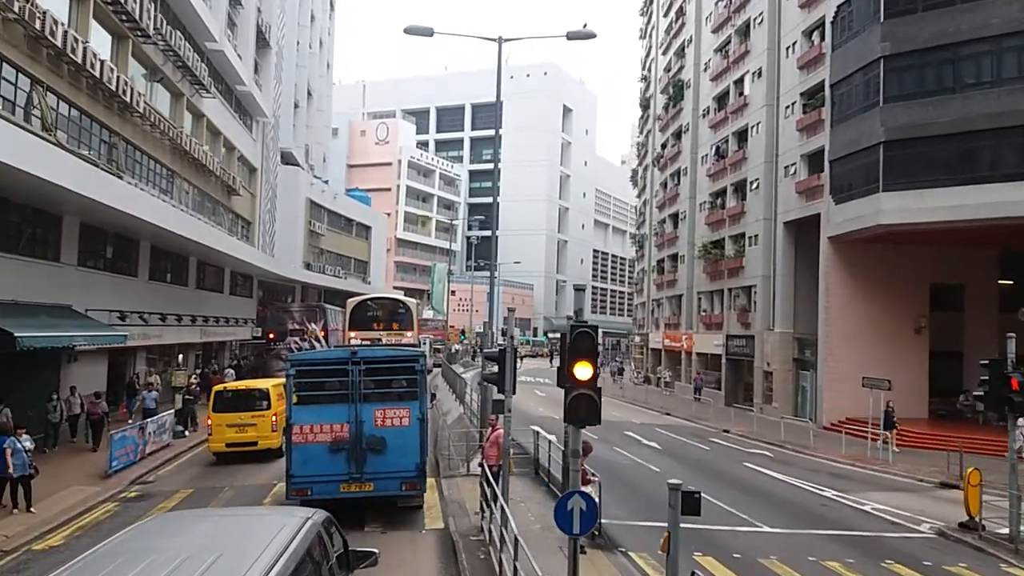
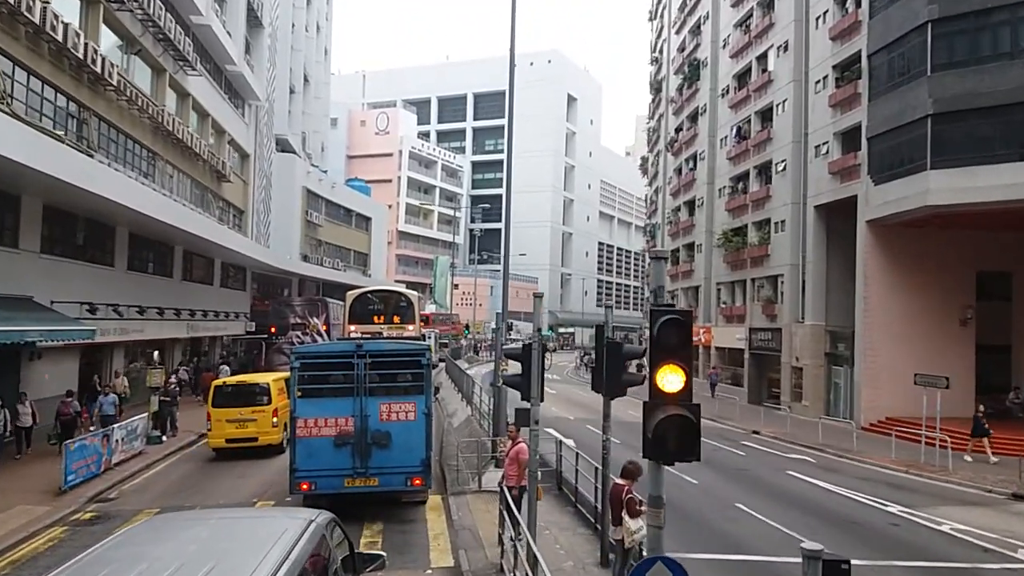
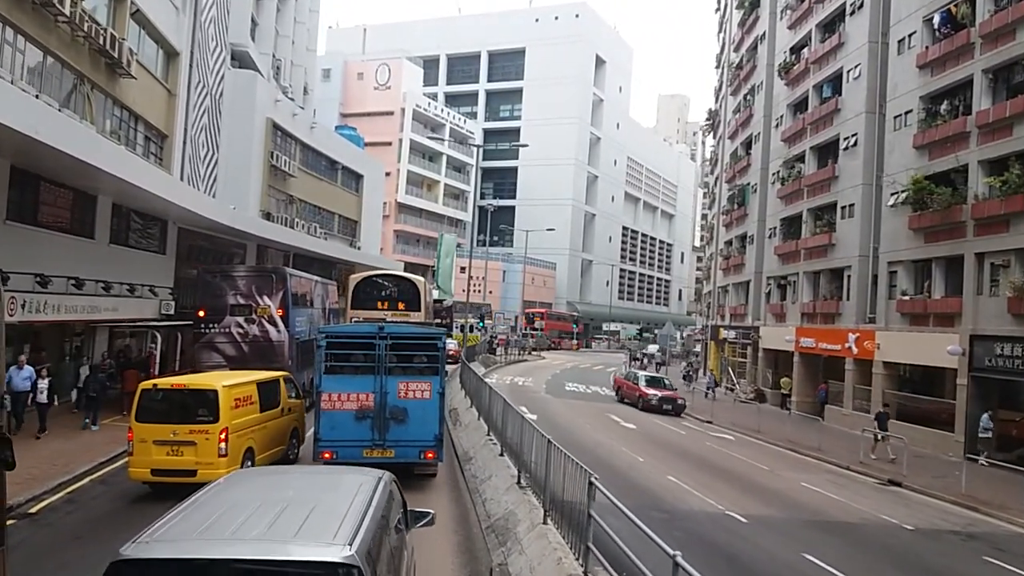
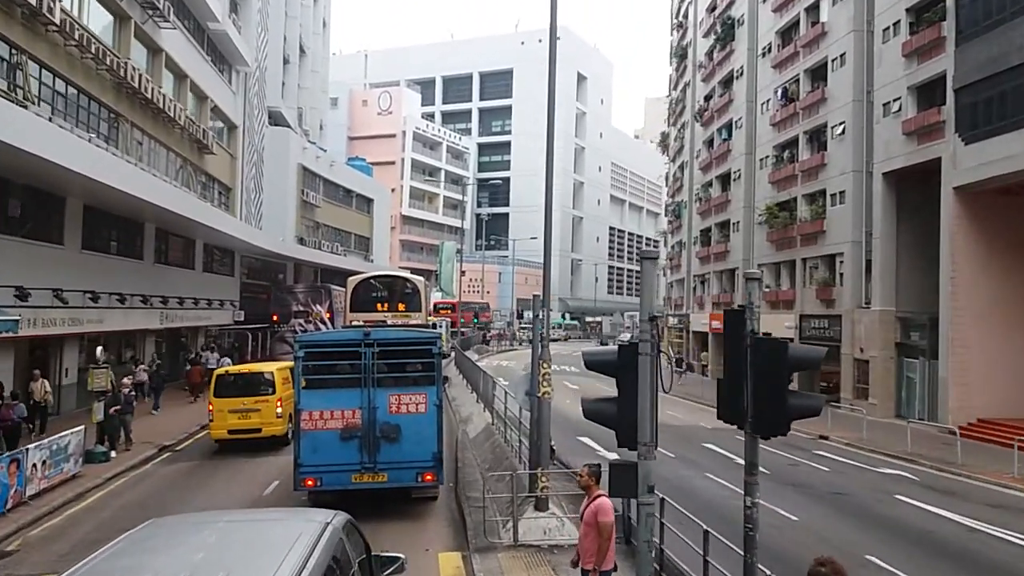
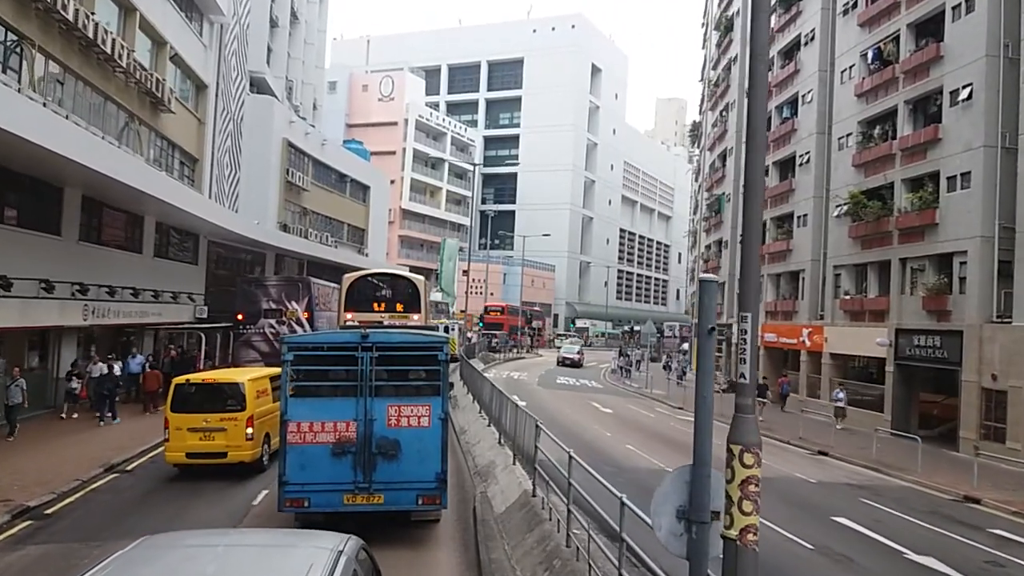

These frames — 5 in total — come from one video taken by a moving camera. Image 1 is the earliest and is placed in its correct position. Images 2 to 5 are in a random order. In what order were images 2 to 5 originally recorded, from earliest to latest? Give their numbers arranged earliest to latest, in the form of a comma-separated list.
2, 4, 5, 3
